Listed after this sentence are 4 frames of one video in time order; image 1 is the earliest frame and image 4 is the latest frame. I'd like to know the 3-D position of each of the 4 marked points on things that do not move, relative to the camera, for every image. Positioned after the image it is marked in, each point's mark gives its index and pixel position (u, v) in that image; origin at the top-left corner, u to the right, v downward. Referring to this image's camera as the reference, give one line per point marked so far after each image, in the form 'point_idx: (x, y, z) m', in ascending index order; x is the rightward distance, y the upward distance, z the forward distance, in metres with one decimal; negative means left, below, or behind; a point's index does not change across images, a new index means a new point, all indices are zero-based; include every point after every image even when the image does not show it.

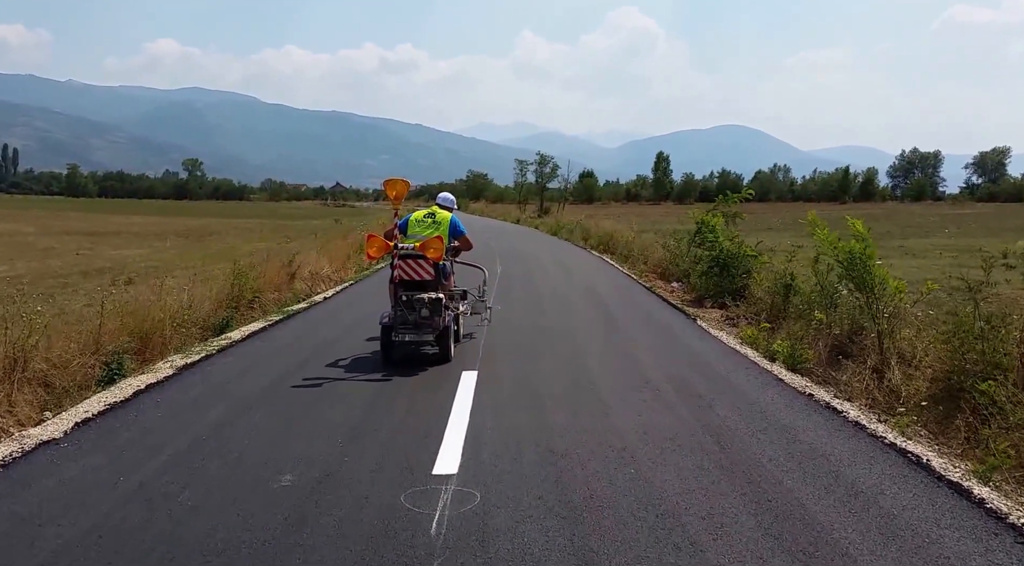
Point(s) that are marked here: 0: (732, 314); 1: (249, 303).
0: (+3.4, -0.4, +12.7) m
1: (-4.6, -0.4, +13.9) m
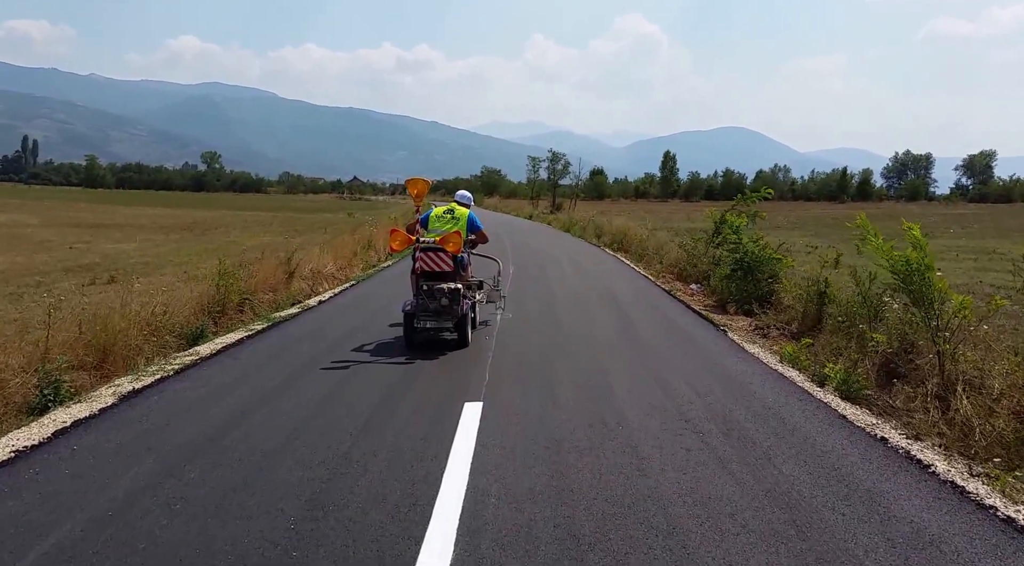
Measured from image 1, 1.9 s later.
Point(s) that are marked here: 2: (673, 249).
0: (+3.6, -0.6, +11.5) m
1: (-4.4, -0.4, +12.7) m
2: (+4.0, +0.9, +19.7) m
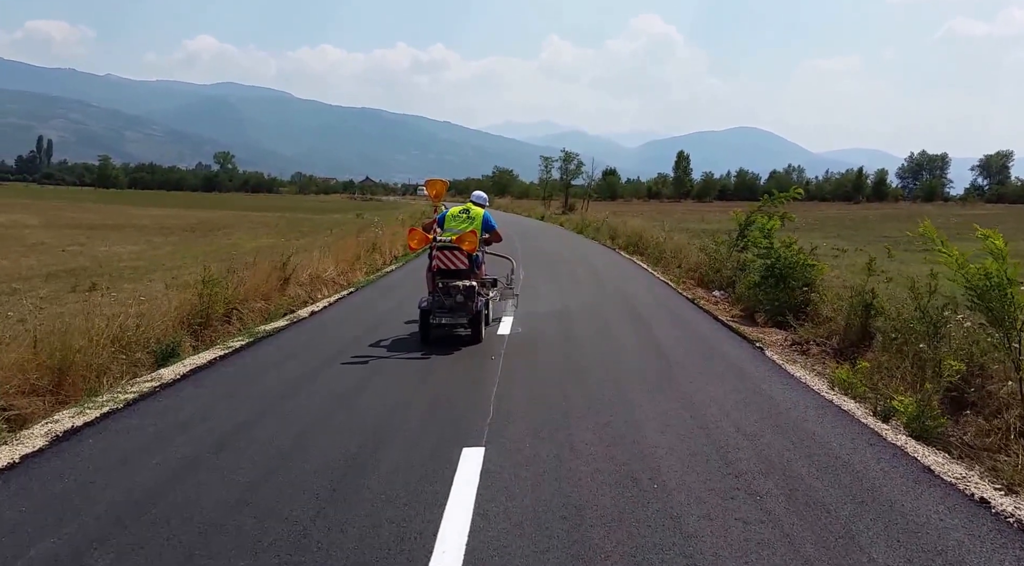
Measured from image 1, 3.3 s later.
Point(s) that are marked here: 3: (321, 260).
0: (+3.7, -0.7, +10.4) m
1: (-4.3, -0.5, +11.7) m
2: (+4.2, +0.7, +18.6) m
3: (-4.3, +0.5, +17.8) m
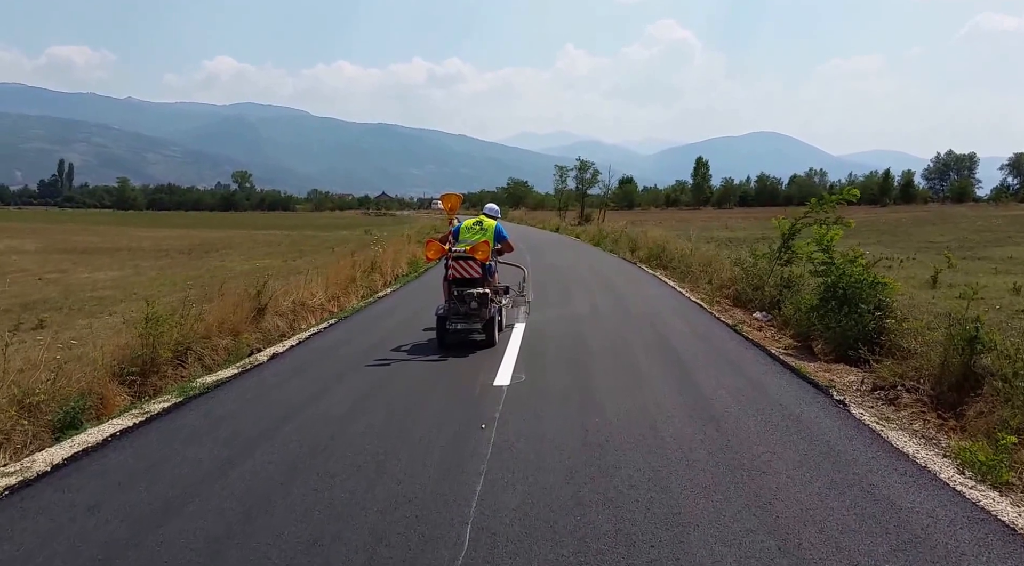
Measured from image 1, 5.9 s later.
0: (+3.7, -1.0, +8.2) m
1: (-4.2, -1.0, +9.7) m
2: (+4.4, +0.3, +16.4) m
3: (-4.1, 0.0, +15.8) m
